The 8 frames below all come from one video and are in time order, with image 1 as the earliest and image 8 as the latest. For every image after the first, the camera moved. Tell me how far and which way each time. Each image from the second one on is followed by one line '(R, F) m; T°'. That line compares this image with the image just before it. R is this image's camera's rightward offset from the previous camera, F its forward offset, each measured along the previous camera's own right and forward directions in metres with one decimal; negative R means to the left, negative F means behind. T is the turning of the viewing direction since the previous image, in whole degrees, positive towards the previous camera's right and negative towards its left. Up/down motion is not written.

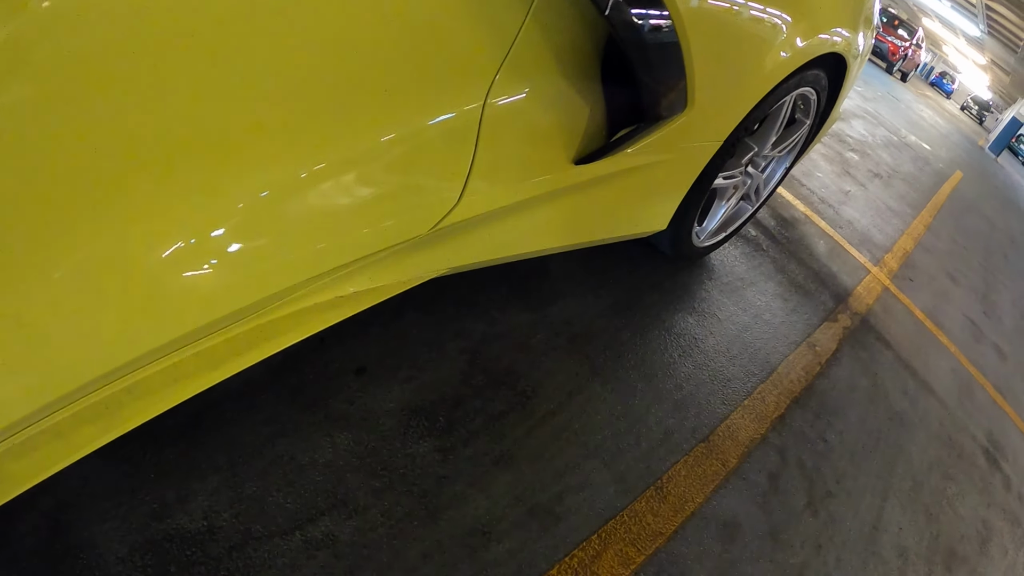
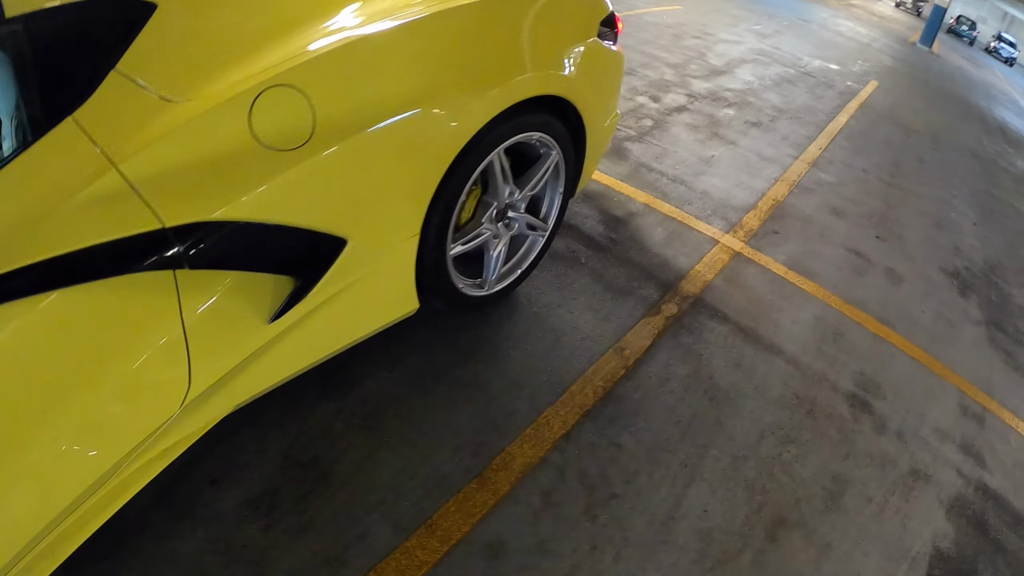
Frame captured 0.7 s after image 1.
(+0.9, 0.0) m; -6°
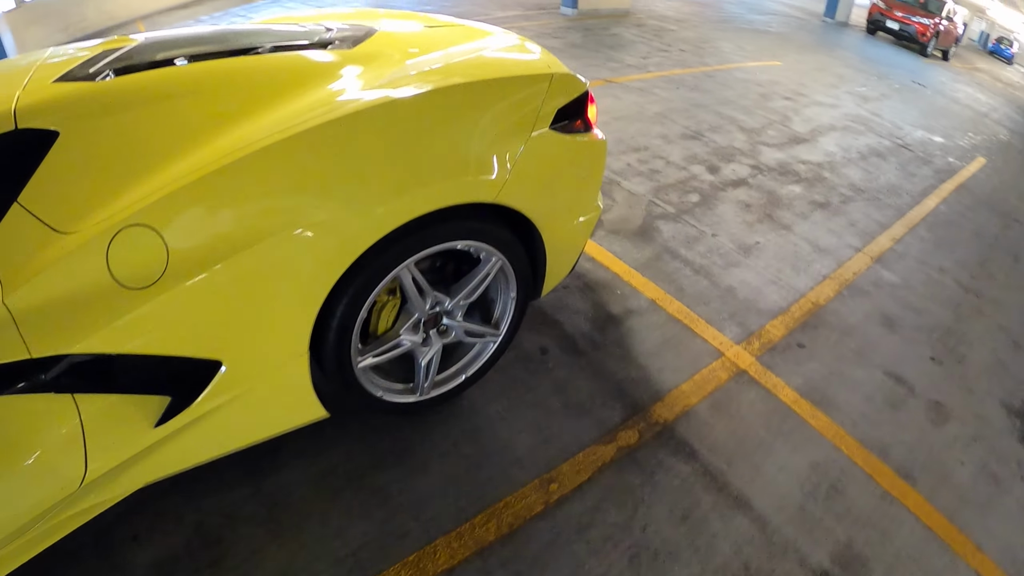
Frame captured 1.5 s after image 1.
(+0.6, +0.3) m; -11°
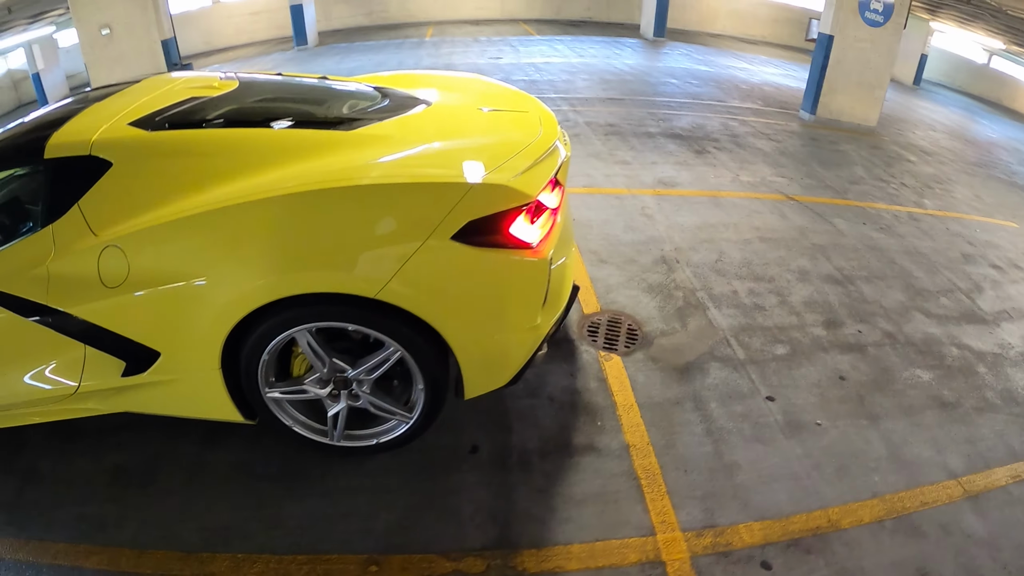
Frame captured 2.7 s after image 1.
(+1.0, +0.4) m; -22°
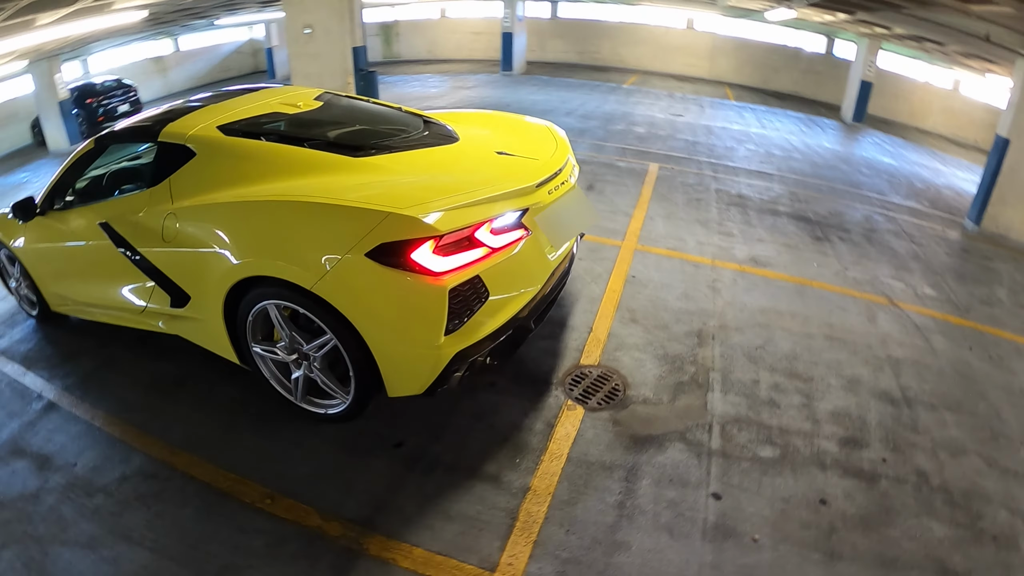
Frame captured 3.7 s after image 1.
(+0.9, +0.2) m; -17°
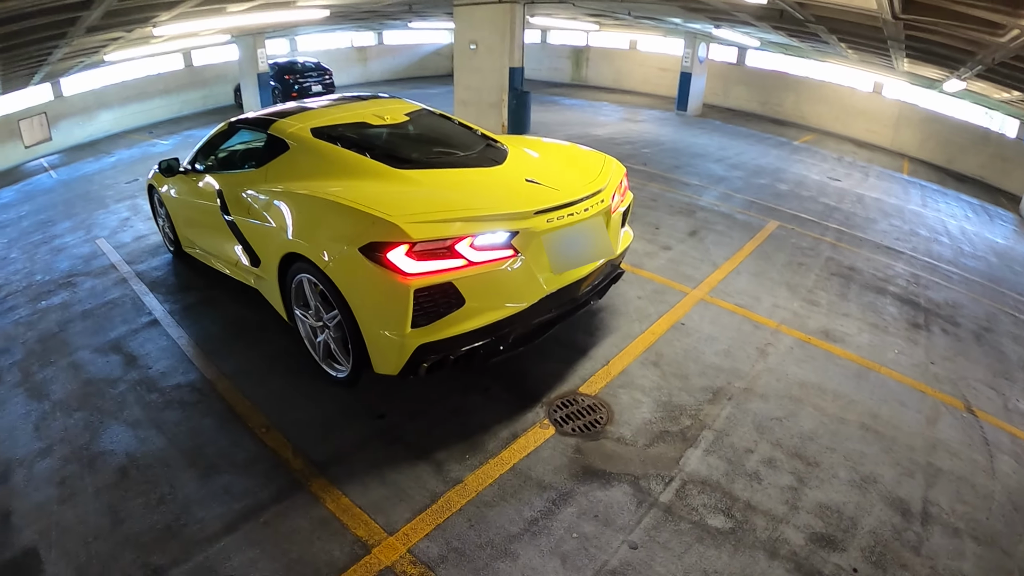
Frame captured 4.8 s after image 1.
(+0.7, +0.1) m; -14°
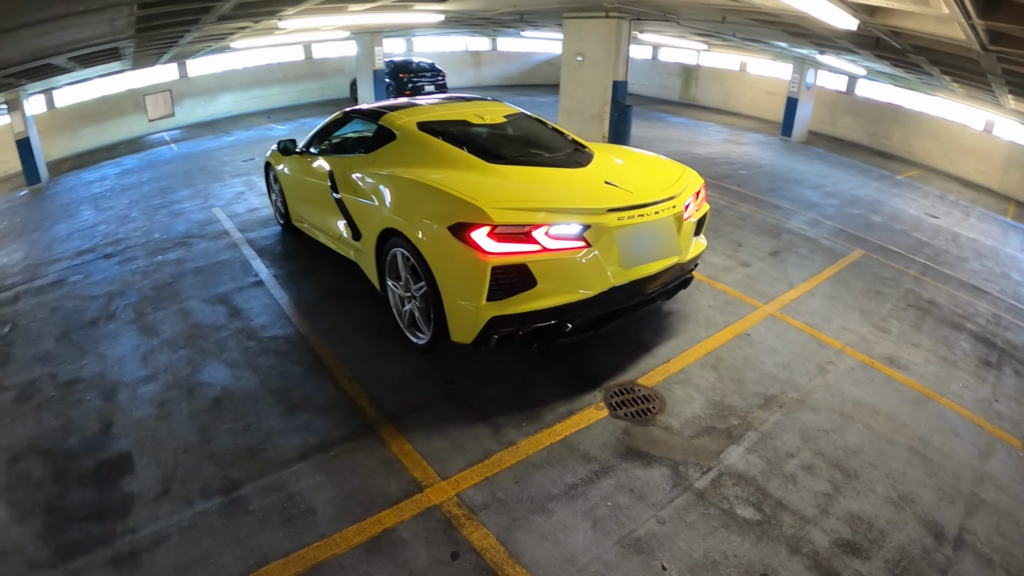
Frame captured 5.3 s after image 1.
(+0.1, -0.2) m; -7°
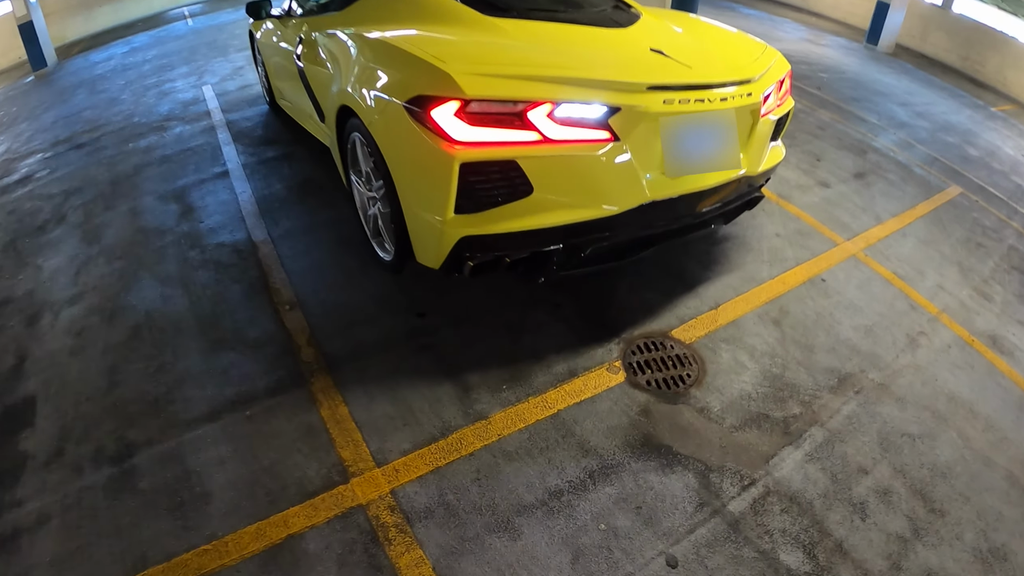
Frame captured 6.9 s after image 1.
(+0.1, +0.8) m; -1°
